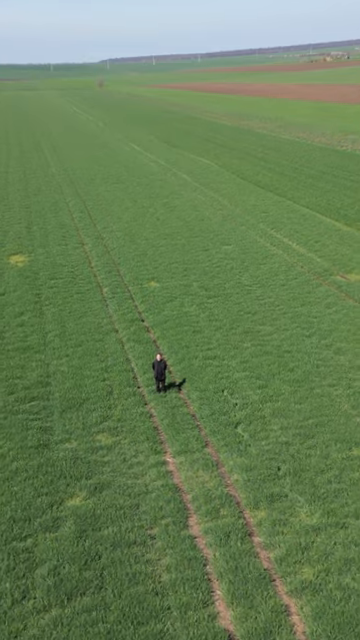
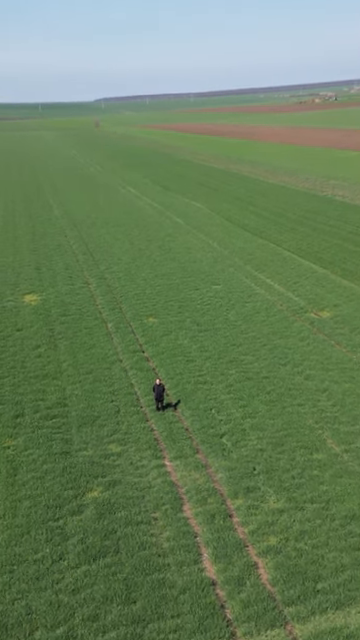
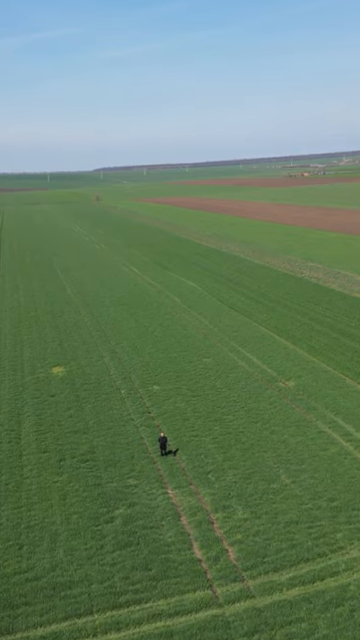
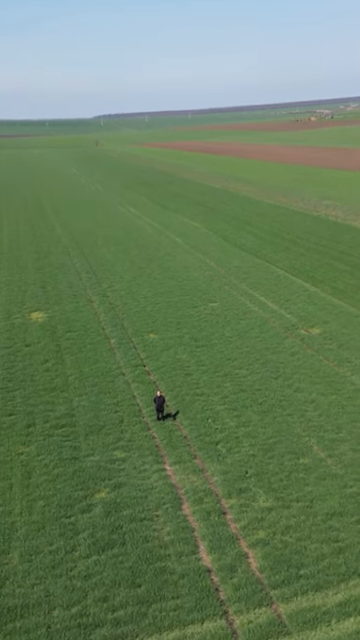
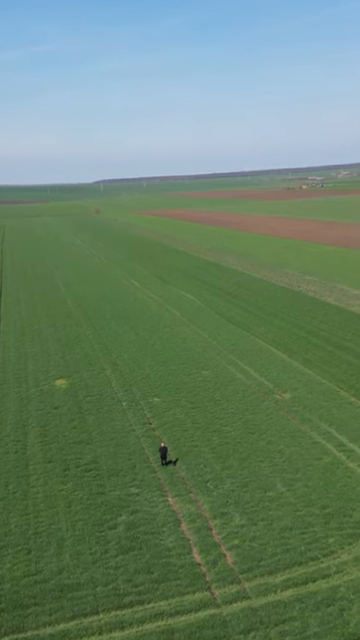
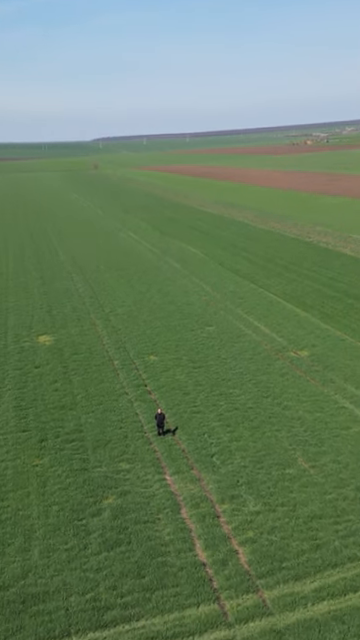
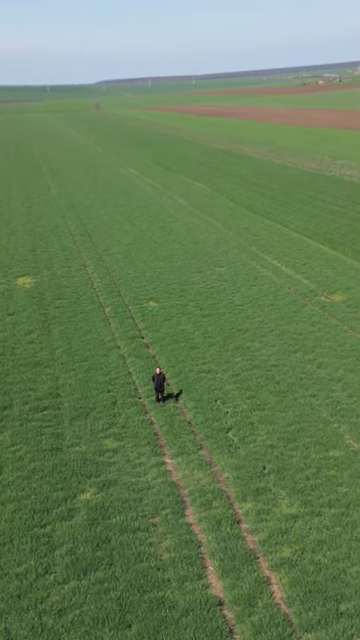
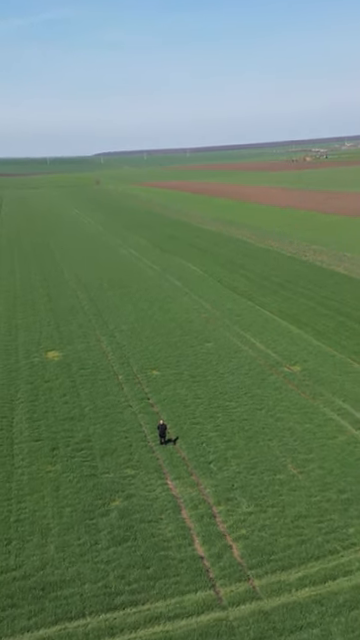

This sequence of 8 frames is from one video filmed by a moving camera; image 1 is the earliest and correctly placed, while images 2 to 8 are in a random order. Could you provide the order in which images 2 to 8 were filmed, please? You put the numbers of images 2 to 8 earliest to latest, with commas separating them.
7, 2, 4, 6, 8, 3, 5
